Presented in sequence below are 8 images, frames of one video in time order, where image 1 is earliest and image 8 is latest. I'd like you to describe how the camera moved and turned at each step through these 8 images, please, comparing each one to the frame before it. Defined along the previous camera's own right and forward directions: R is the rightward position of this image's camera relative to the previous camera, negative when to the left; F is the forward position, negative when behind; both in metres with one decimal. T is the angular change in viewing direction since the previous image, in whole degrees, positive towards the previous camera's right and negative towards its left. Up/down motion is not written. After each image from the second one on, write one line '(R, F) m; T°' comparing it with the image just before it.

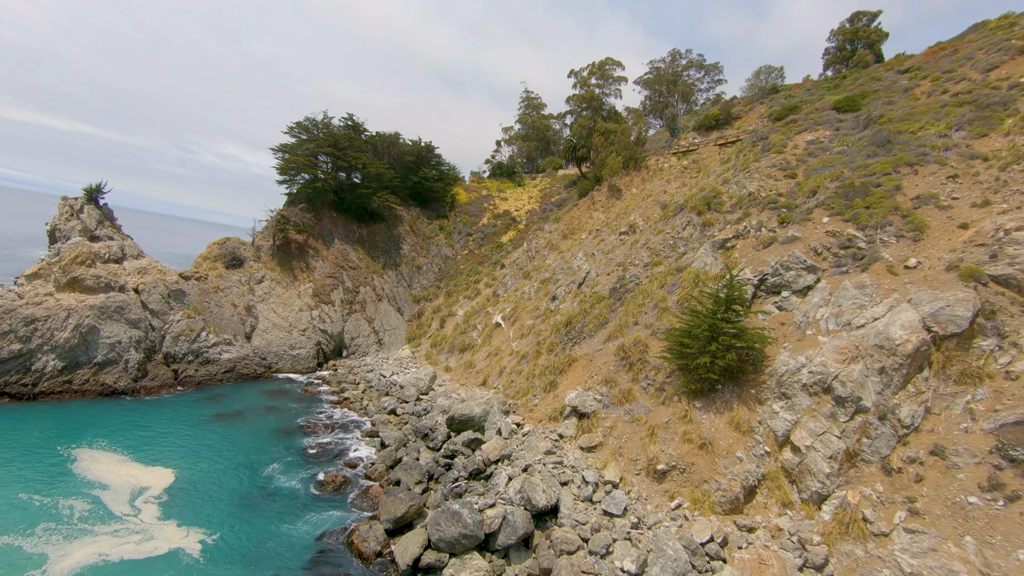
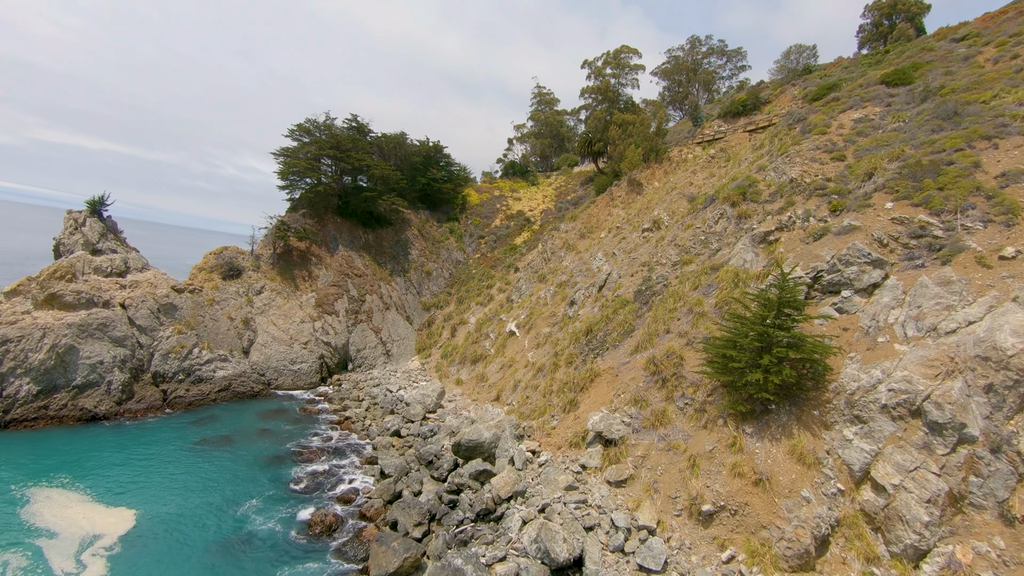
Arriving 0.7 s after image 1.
(+0.2, +1.9) m; -2°
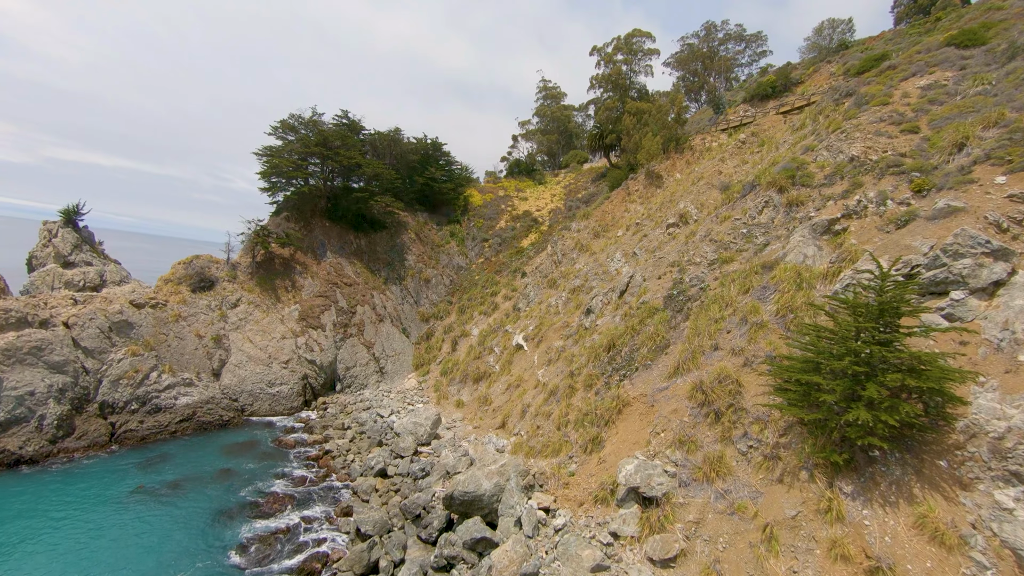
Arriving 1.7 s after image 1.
(+0.1, +2.9) m; -1°
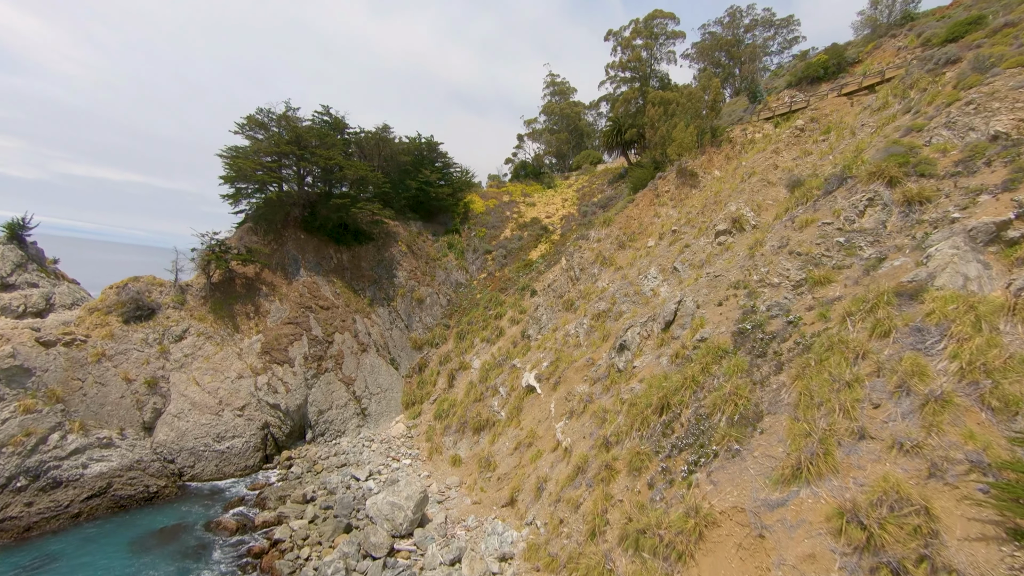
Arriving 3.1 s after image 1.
(-0.1, +4.1) m; -1°
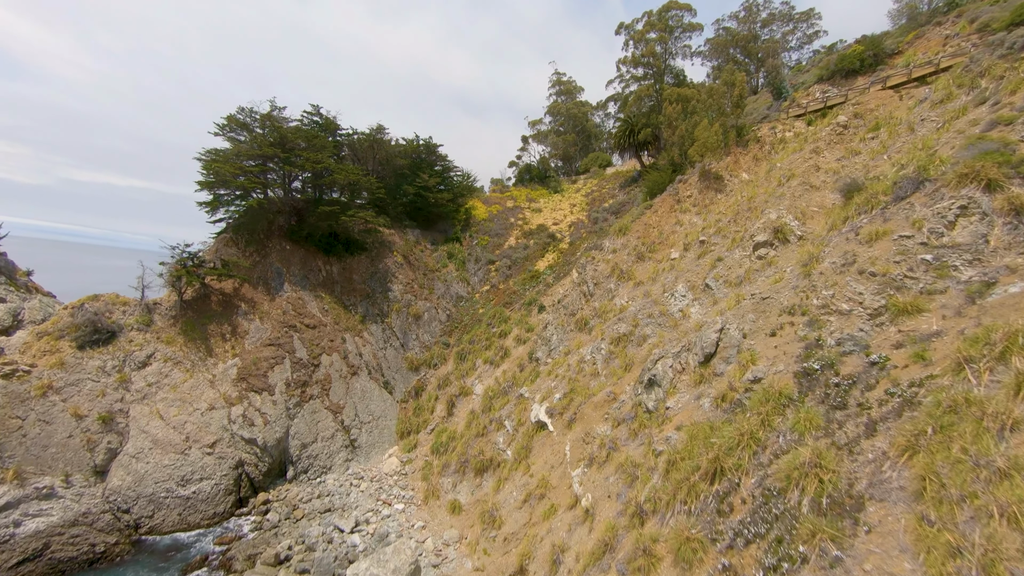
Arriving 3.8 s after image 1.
(-0.1, +2.0) m; 0°
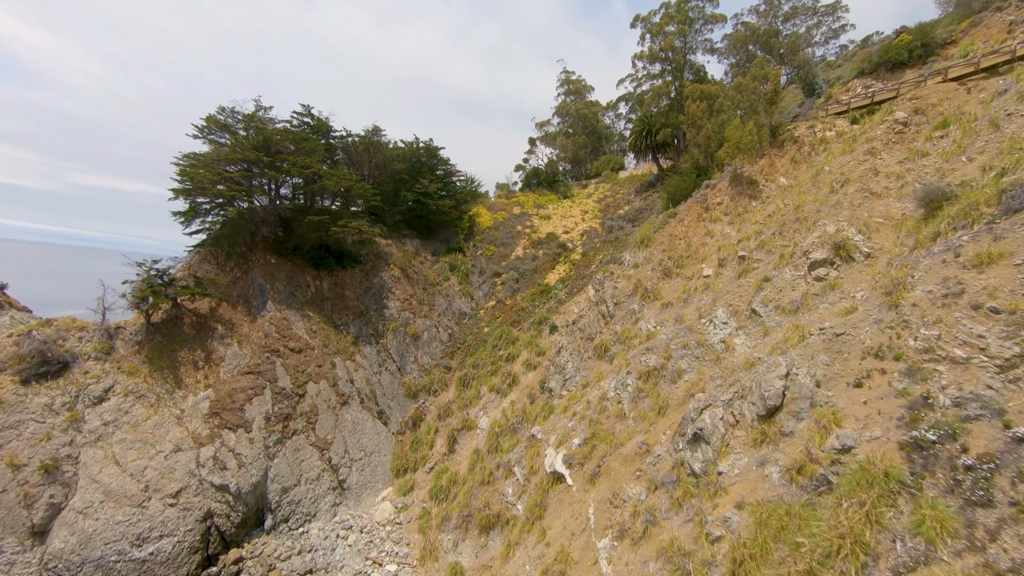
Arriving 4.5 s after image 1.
(-0.2, +2.0) m; -1°
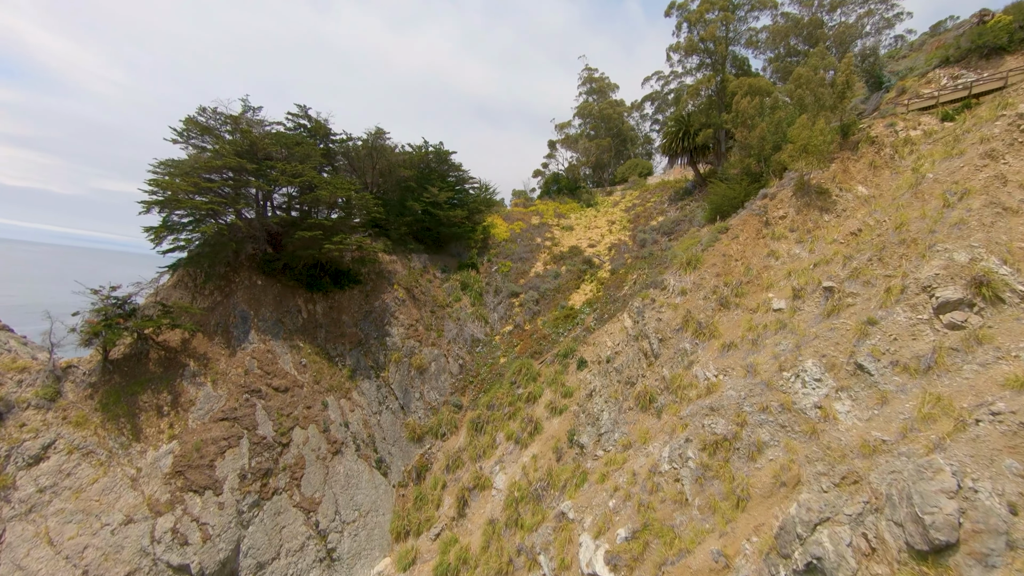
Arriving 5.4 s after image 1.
(-0.3, +2.6) m; -2°
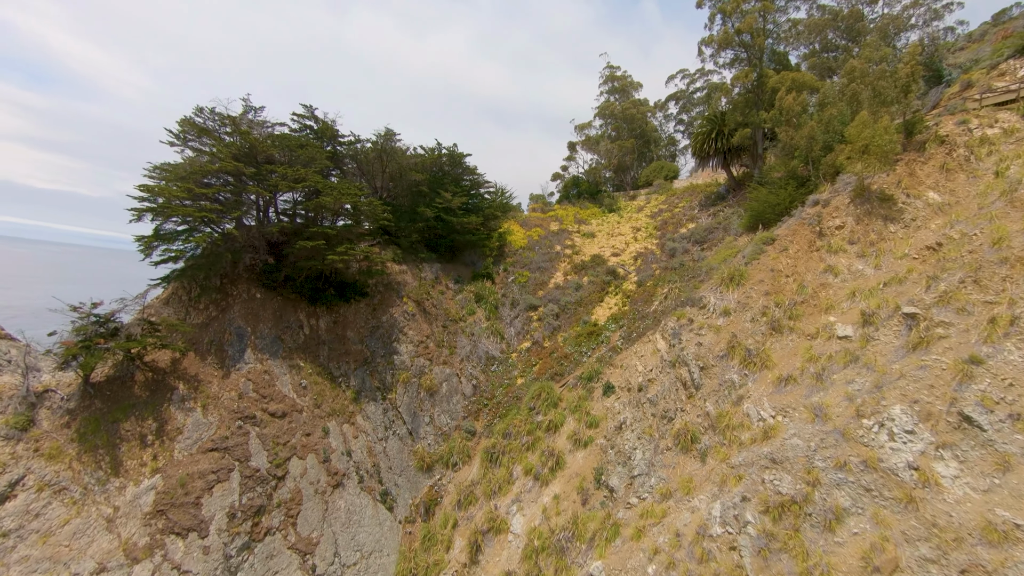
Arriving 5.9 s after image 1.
(-0.2, +1.4) m; -2°
